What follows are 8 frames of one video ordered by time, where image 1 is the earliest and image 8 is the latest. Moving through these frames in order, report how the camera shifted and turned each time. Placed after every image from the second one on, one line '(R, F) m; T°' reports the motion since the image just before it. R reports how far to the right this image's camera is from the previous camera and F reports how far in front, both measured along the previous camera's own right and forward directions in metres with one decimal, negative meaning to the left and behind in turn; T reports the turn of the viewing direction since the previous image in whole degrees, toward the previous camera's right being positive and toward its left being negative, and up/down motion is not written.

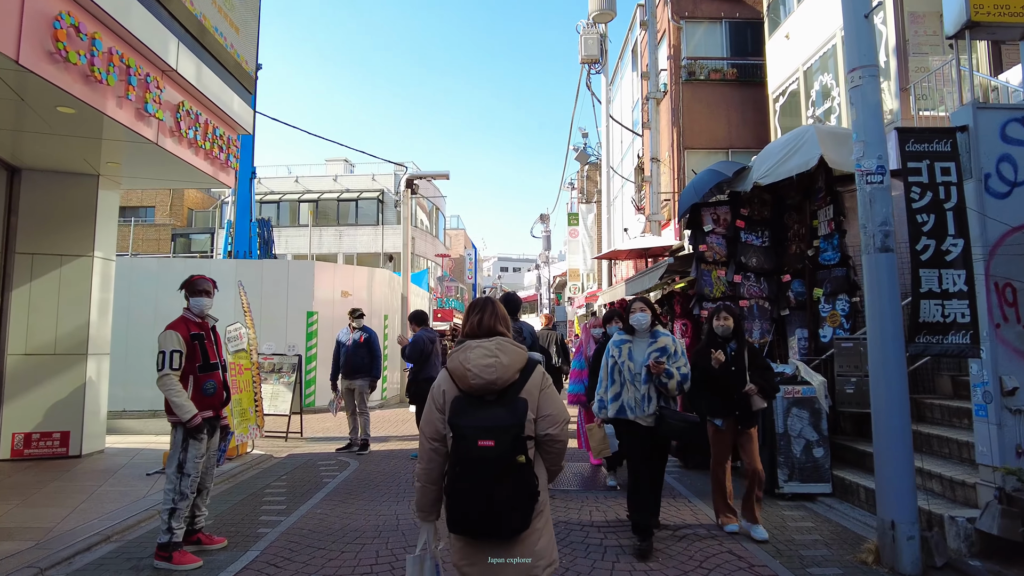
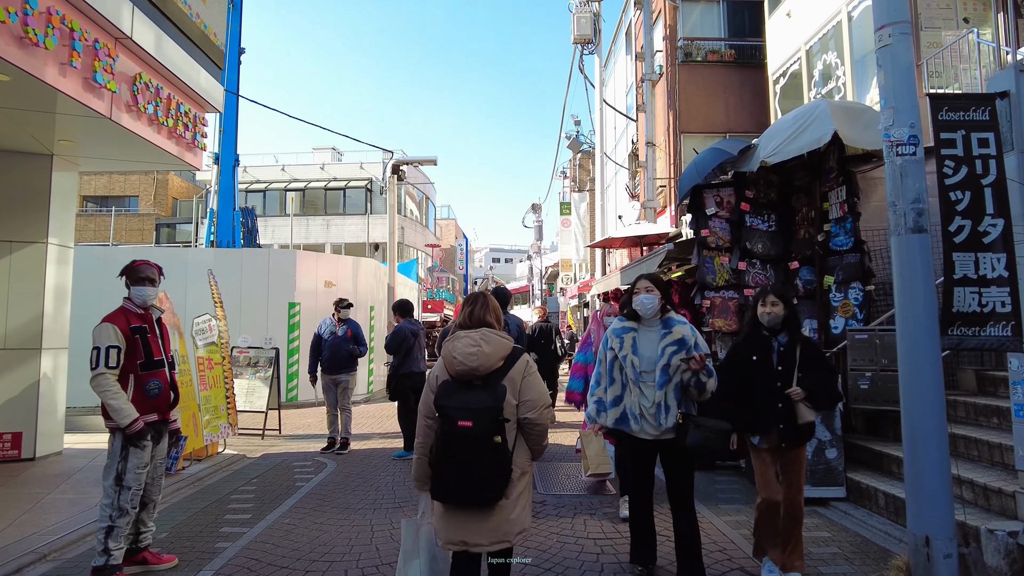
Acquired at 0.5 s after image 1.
(0.0, +0.5) m; +1°
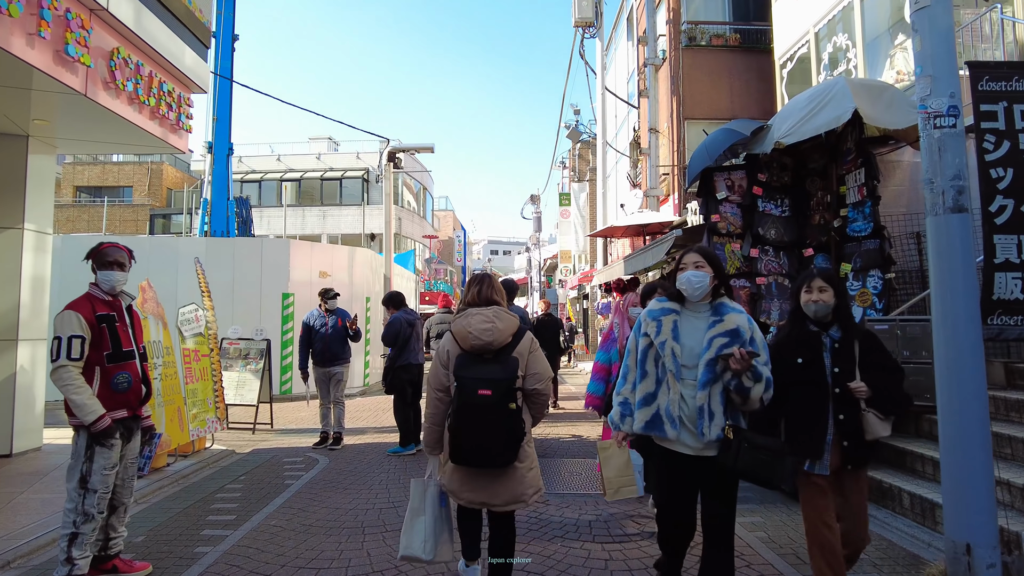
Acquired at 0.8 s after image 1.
(0.0, +0.3) m; 0°
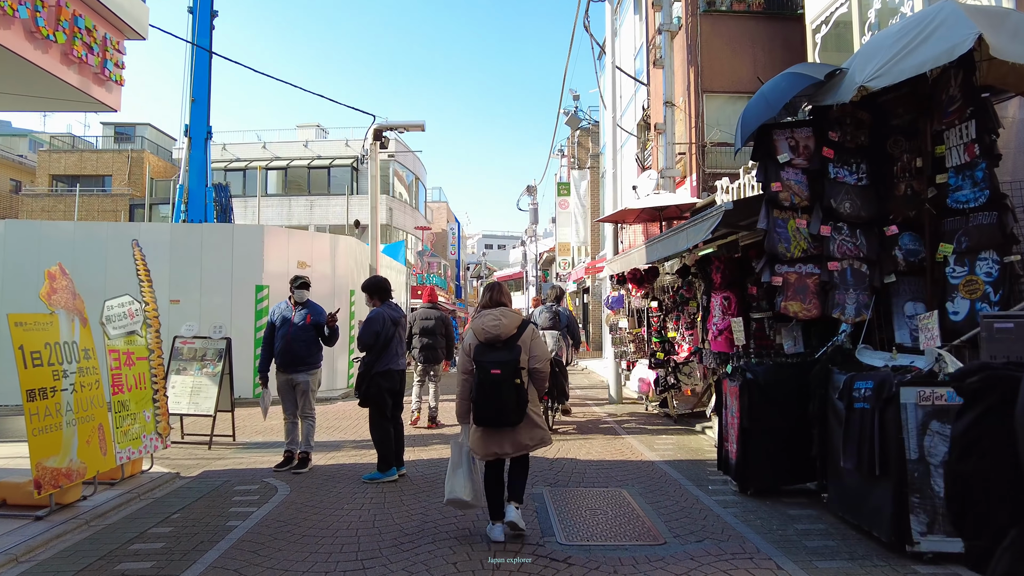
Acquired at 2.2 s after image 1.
(-0.1, +1.3) m; +1°
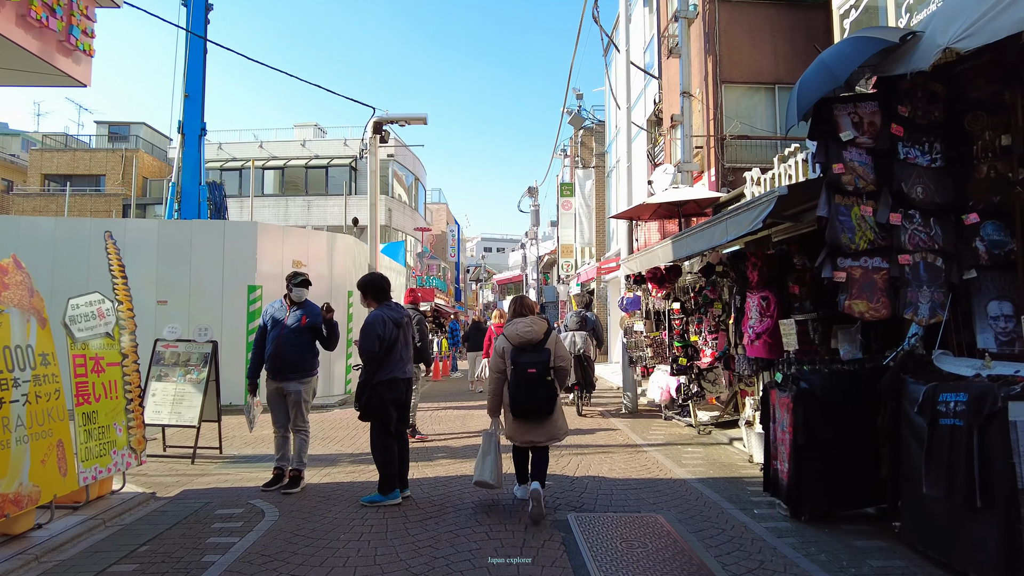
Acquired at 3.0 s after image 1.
(-0.2, +0.6) m; 0°
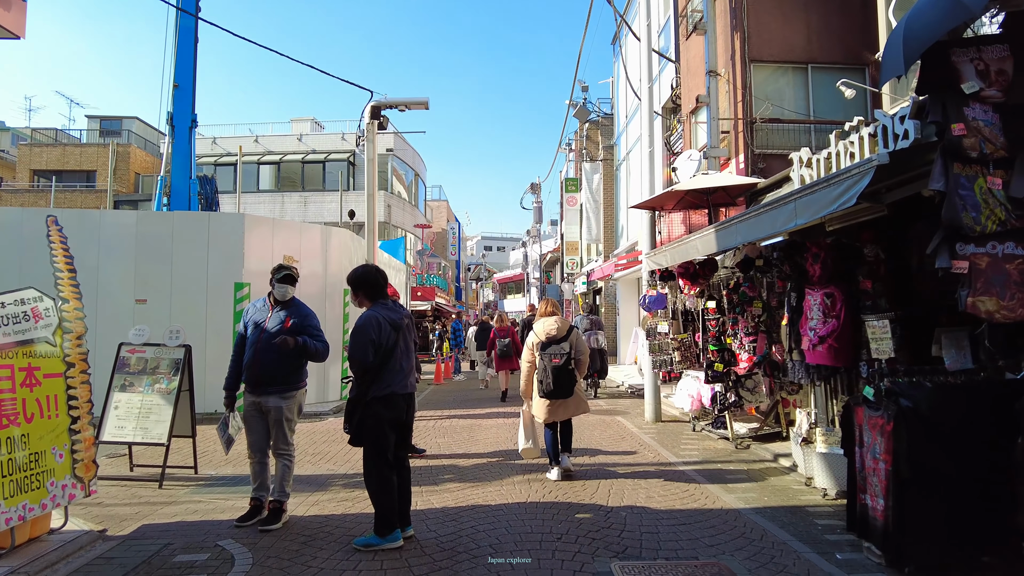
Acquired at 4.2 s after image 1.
(-0.2, +0.9) m; 0°
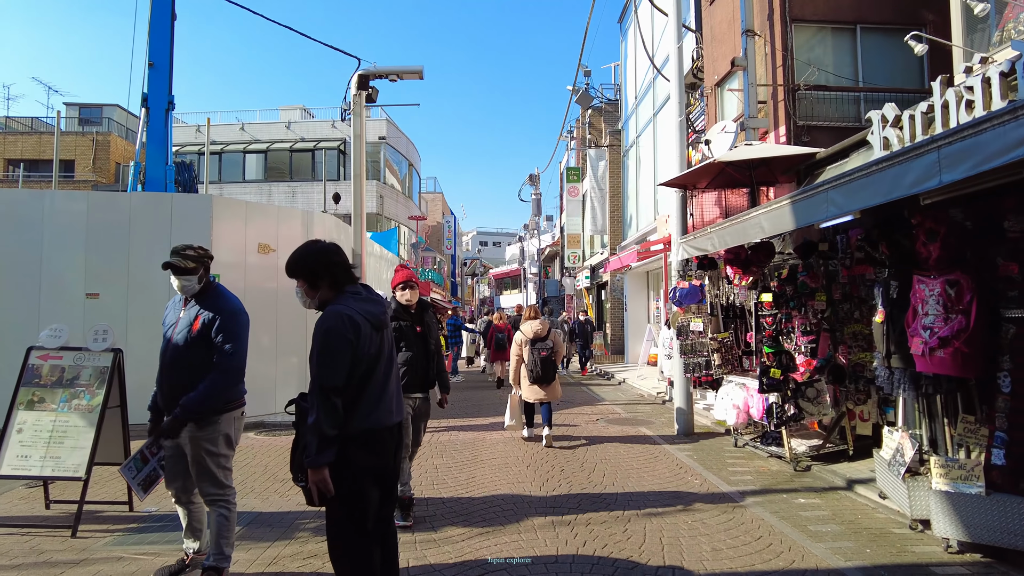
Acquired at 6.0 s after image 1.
(-0.2, +1.3) m; 0°
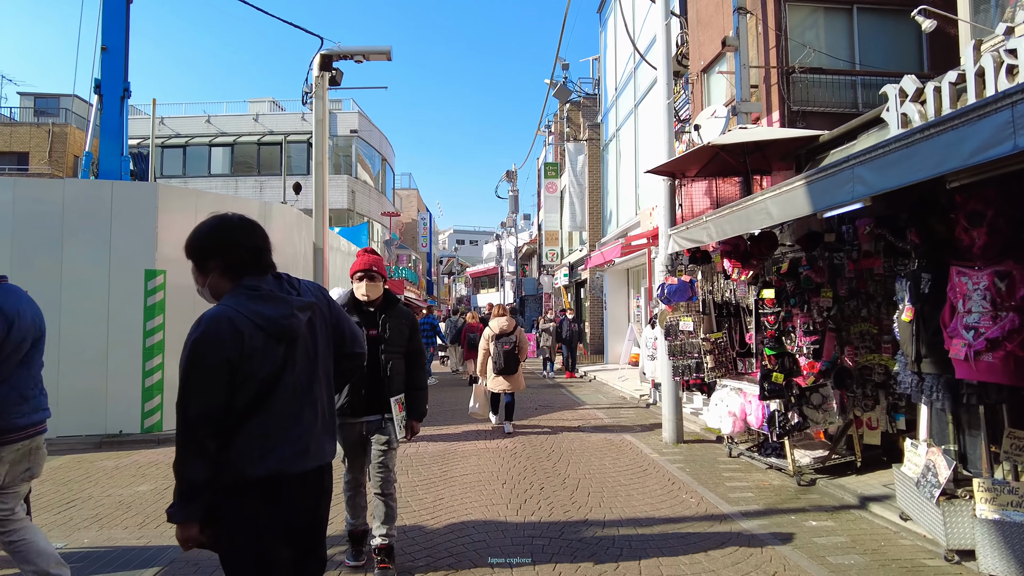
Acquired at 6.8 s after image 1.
(0.0, +0.7) m; +2°
